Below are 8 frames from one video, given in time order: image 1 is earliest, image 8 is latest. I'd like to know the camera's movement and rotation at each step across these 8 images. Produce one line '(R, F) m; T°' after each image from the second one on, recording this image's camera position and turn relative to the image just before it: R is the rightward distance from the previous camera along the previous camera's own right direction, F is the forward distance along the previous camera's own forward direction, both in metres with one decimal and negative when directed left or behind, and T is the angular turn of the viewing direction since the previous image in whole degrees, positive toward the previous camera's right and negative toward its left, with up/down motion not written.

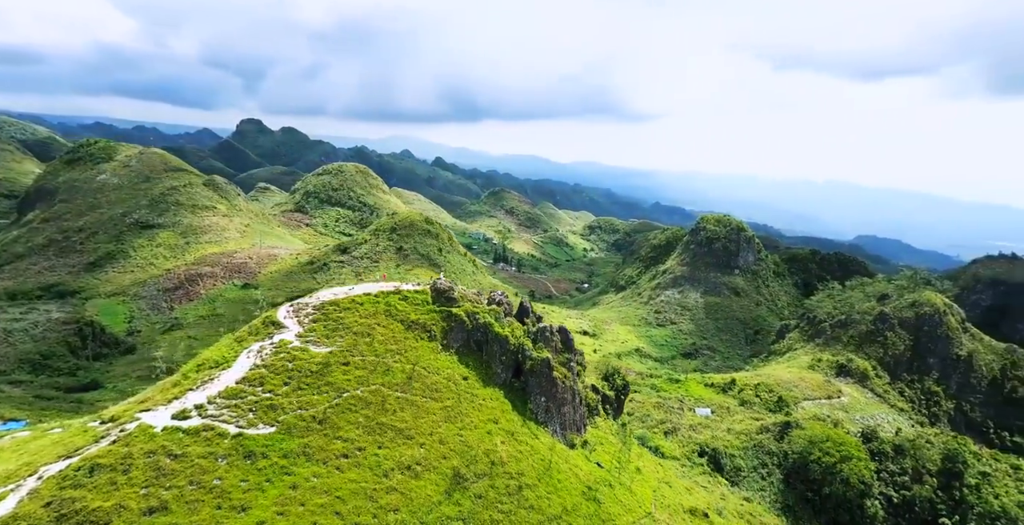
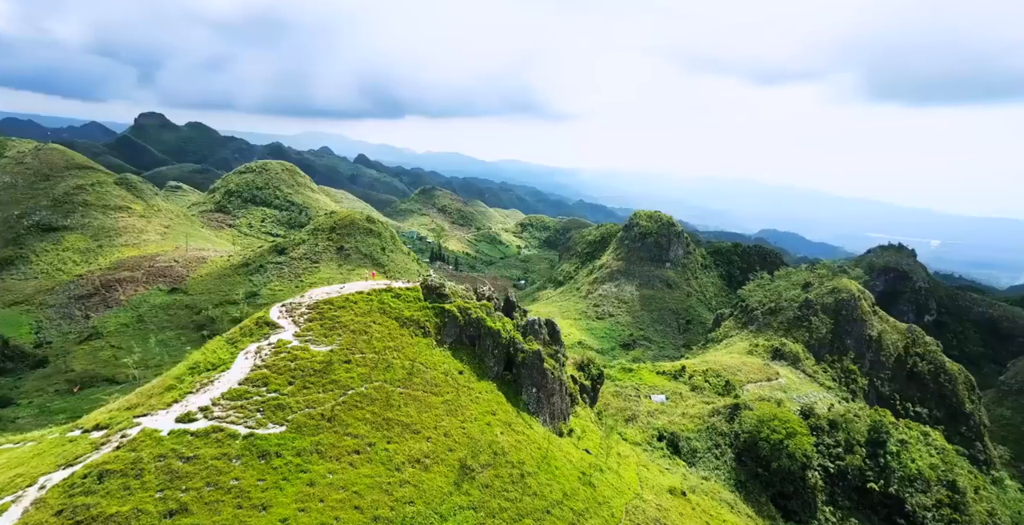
(-2.5, -1.0) m; +6°
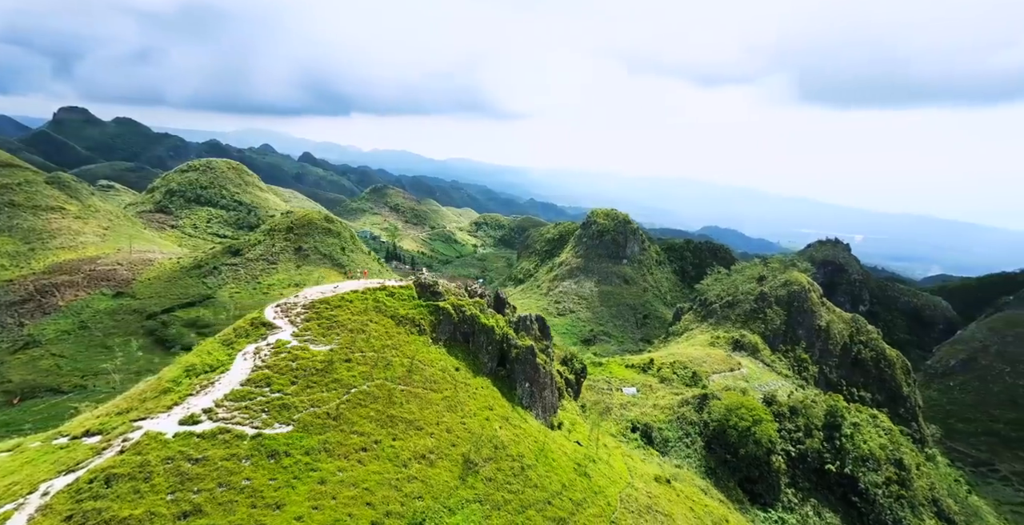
(-1.7, -0.7) m; +4°
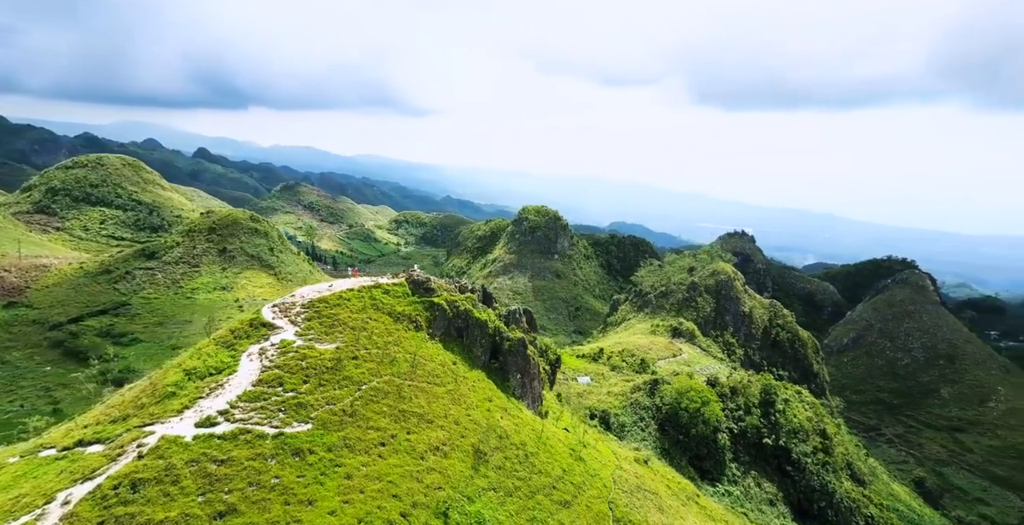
(-3.1, -1.1) m; +7°
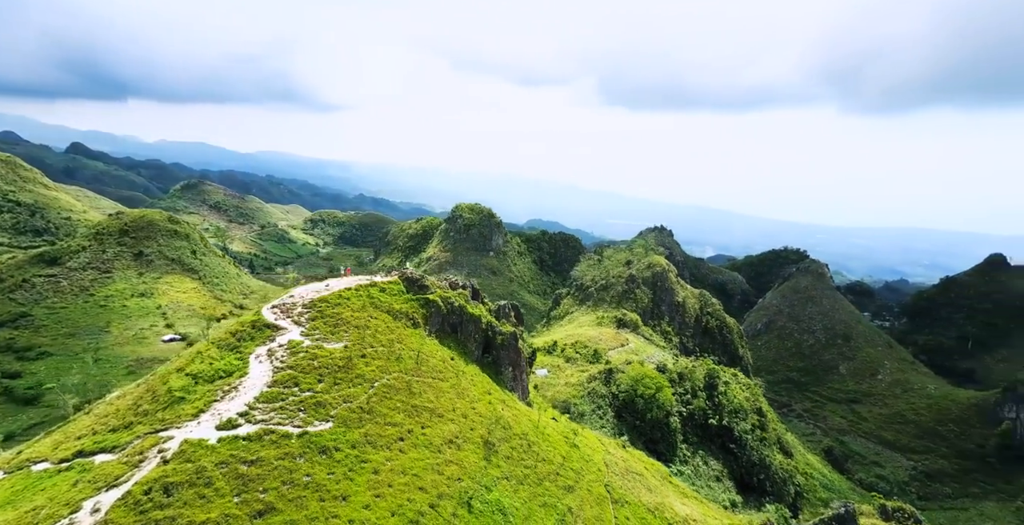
(-3.2, -1.1) m; +7°
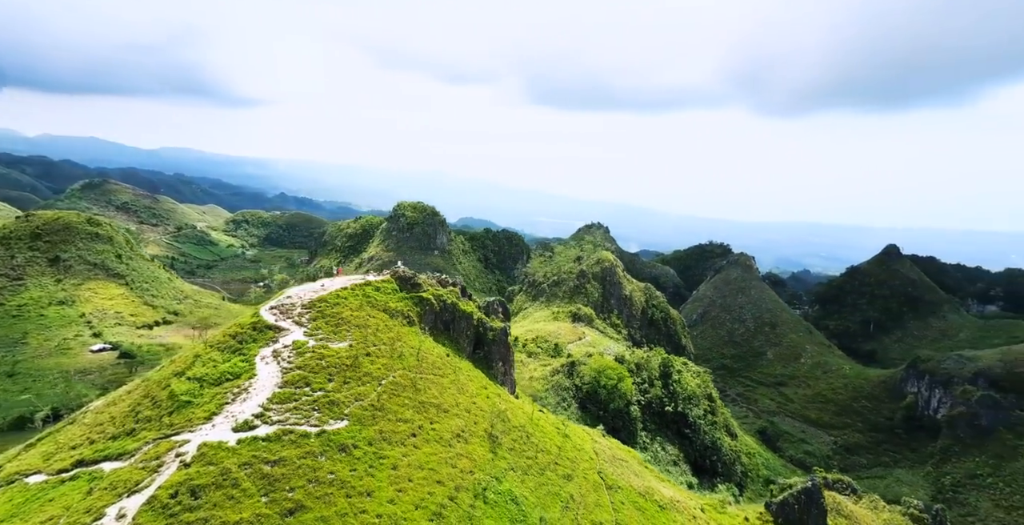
(-2.7, -0.9) m; +6°
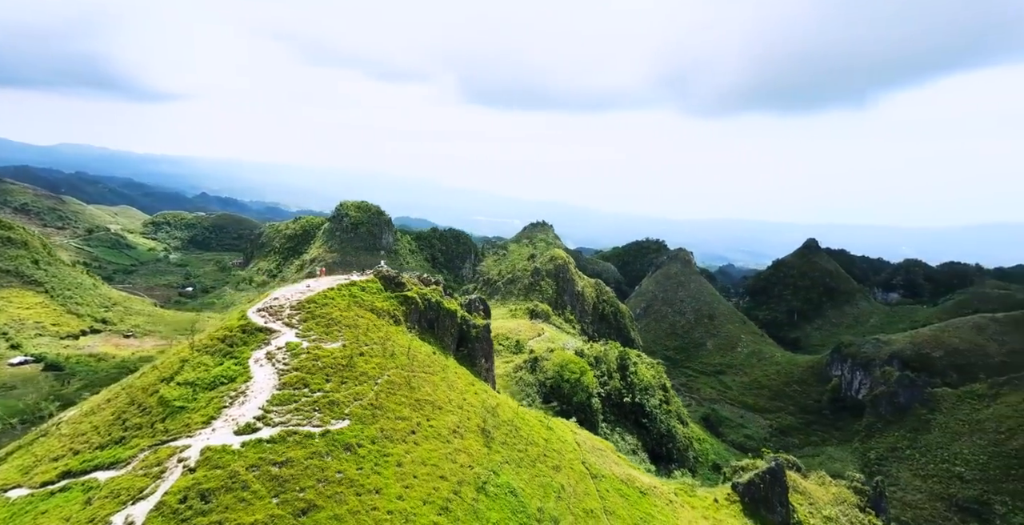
(-2.1, -0.8) m; +6°
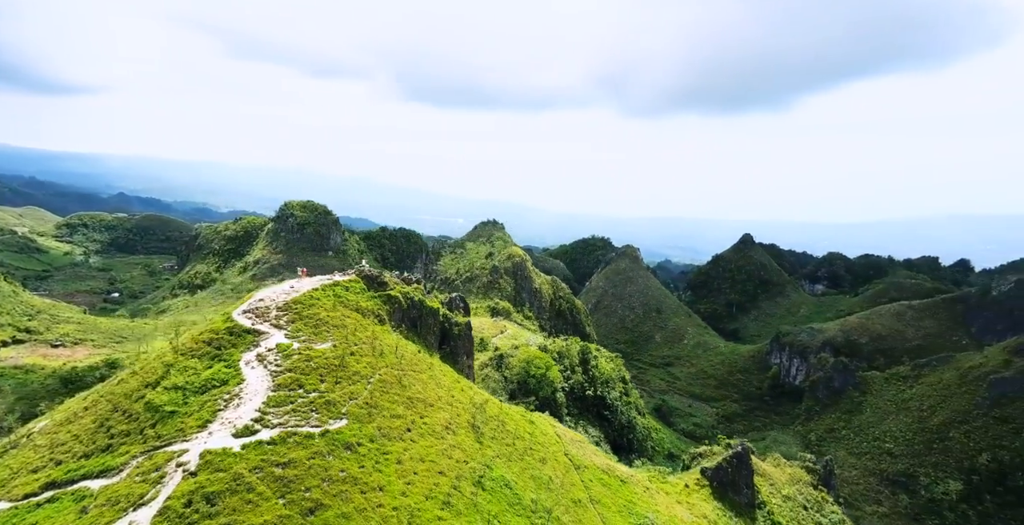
(-1.8, -0.7) m; +5°
